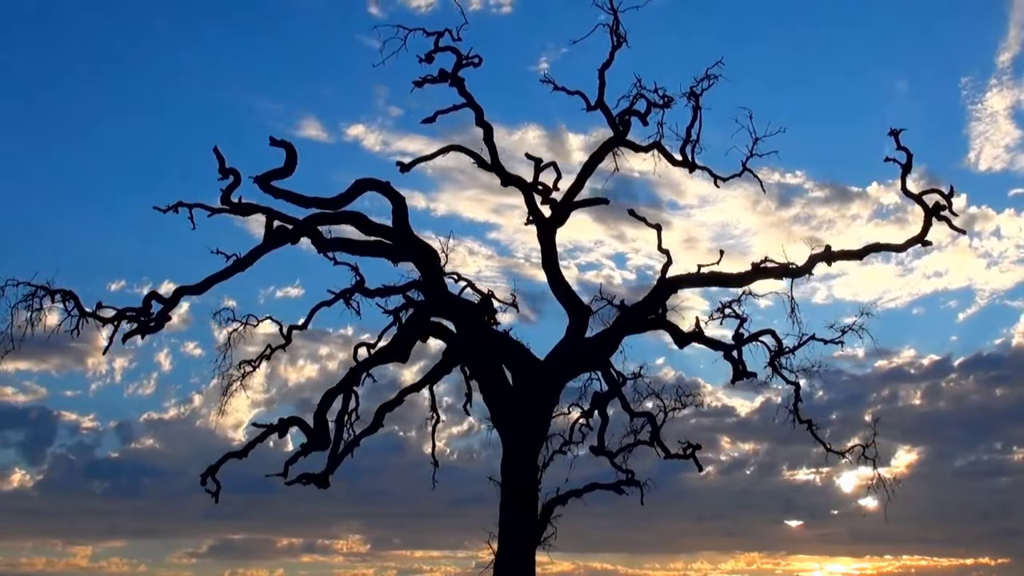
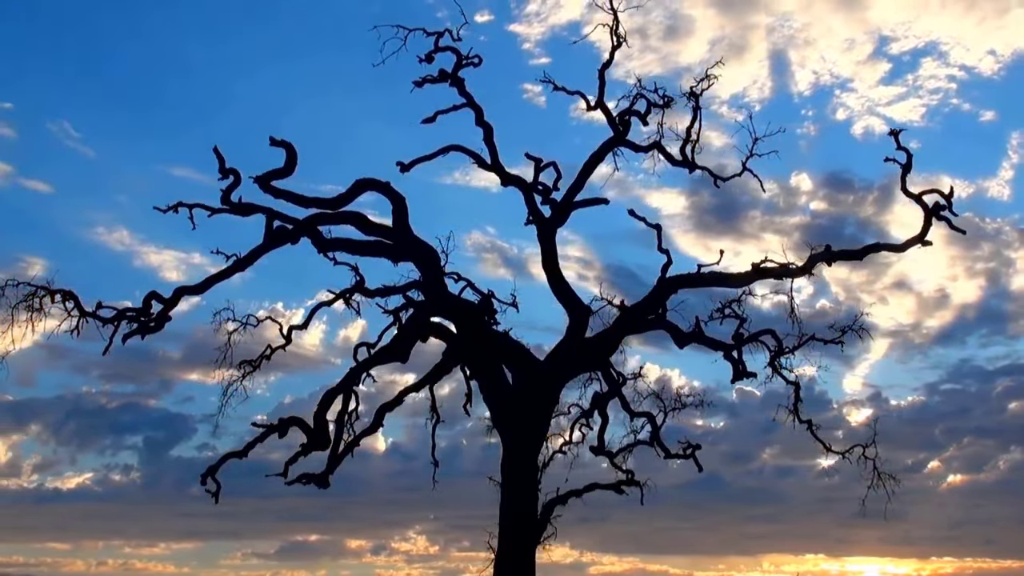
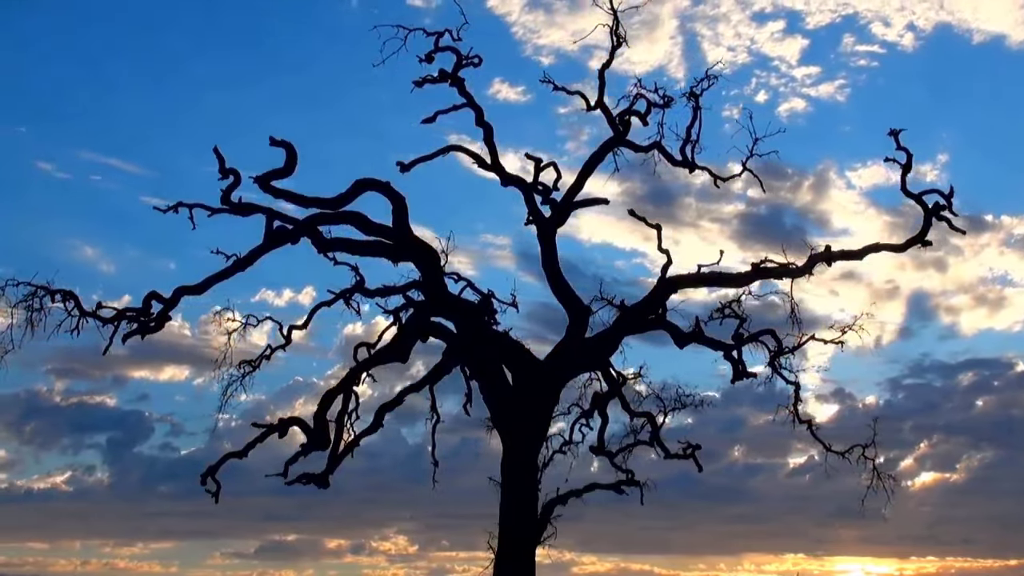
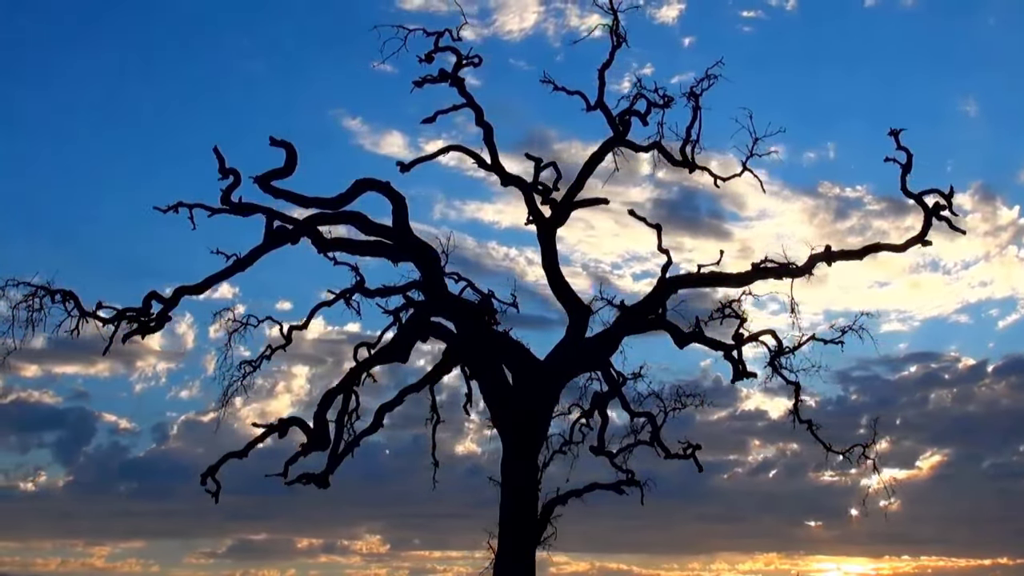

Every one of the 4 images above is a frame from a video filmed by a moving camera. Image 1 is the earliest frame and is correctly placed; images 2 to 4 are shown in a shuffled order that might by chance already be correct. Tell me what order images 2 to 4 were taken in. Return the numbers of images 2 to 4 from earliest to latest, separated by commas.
4, 3, 2
